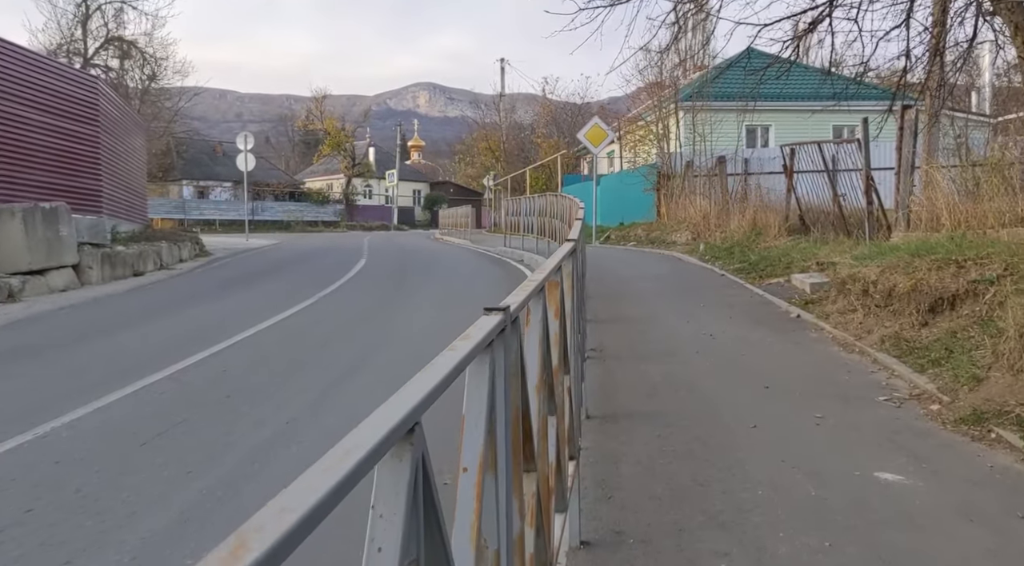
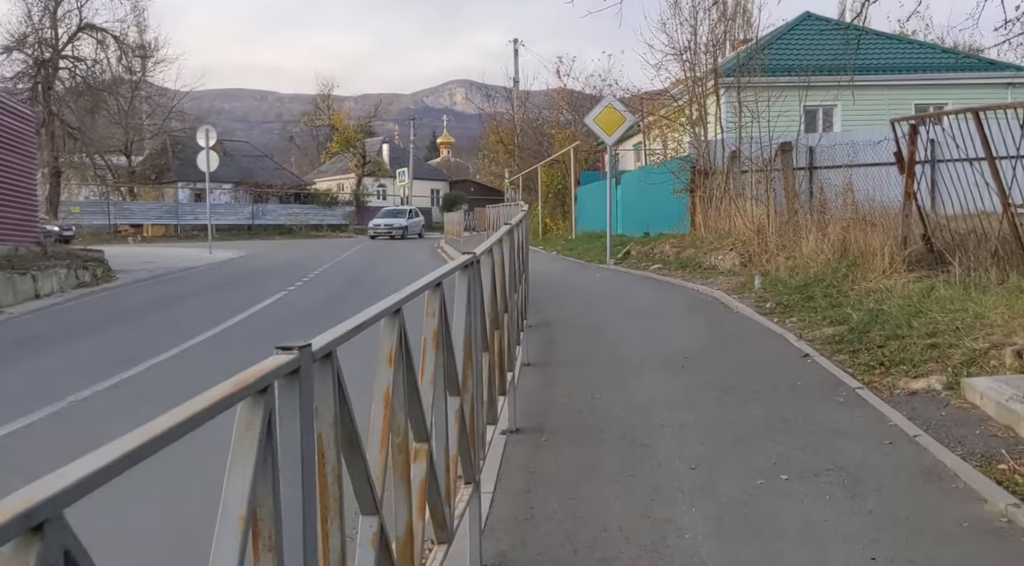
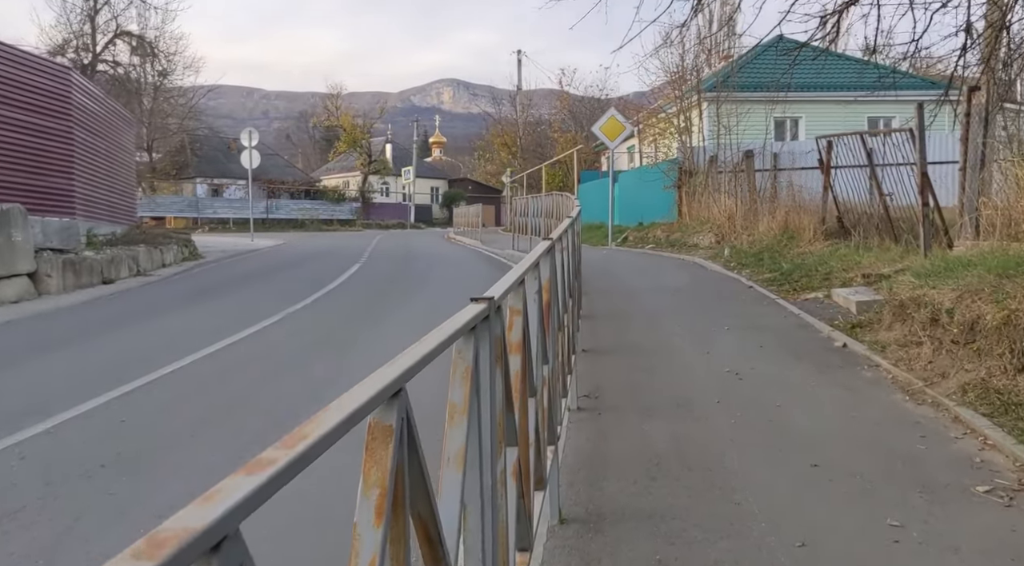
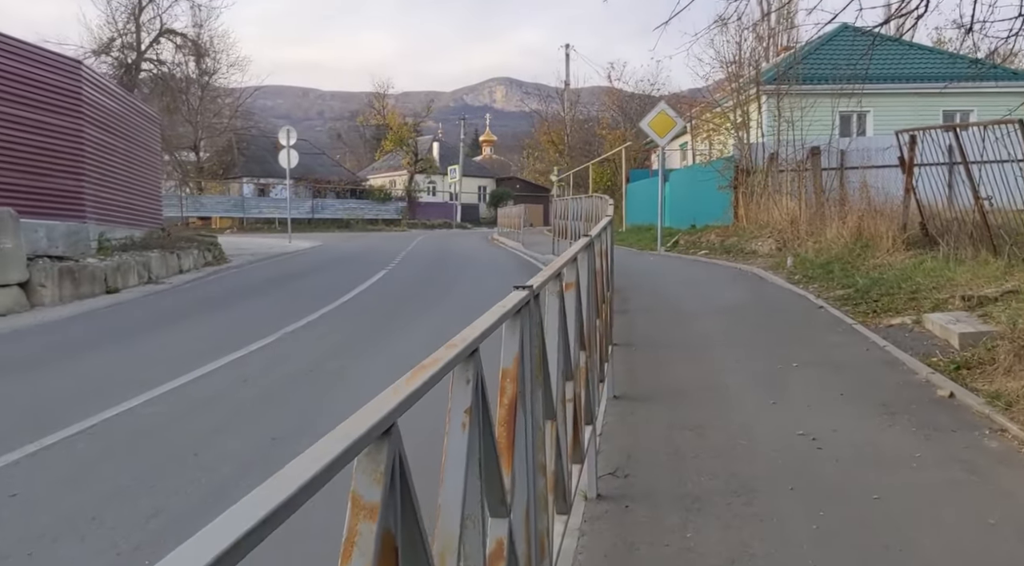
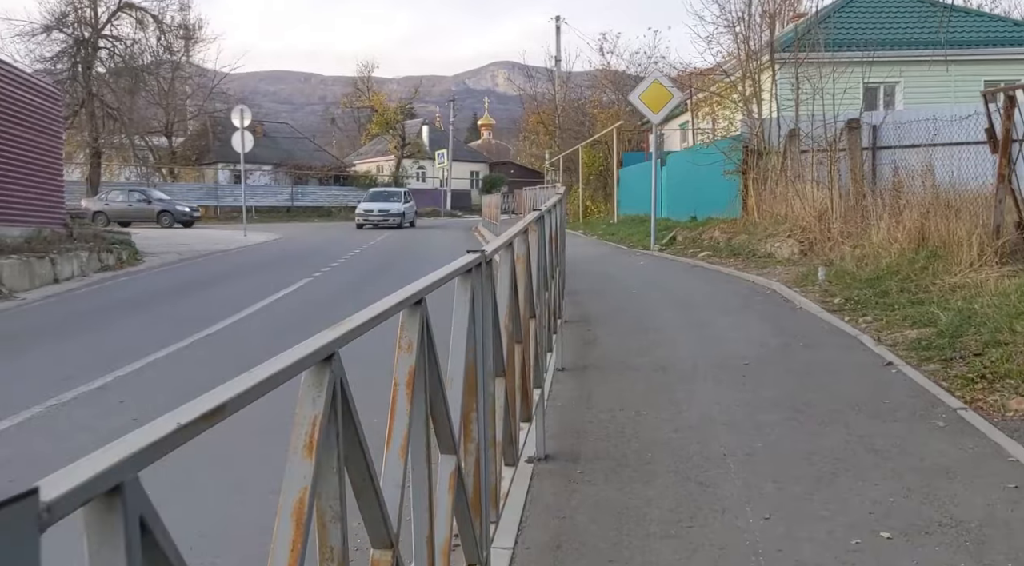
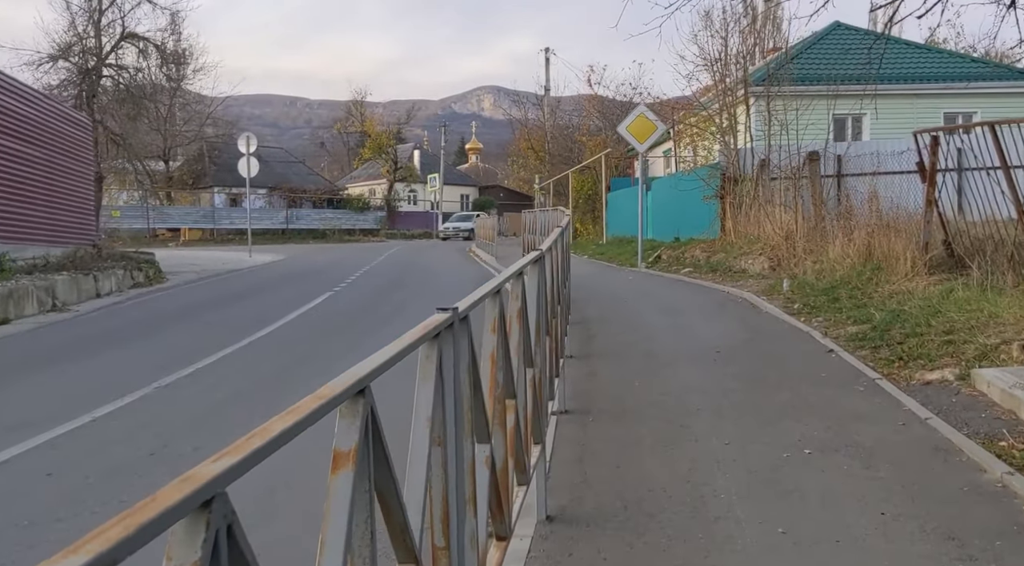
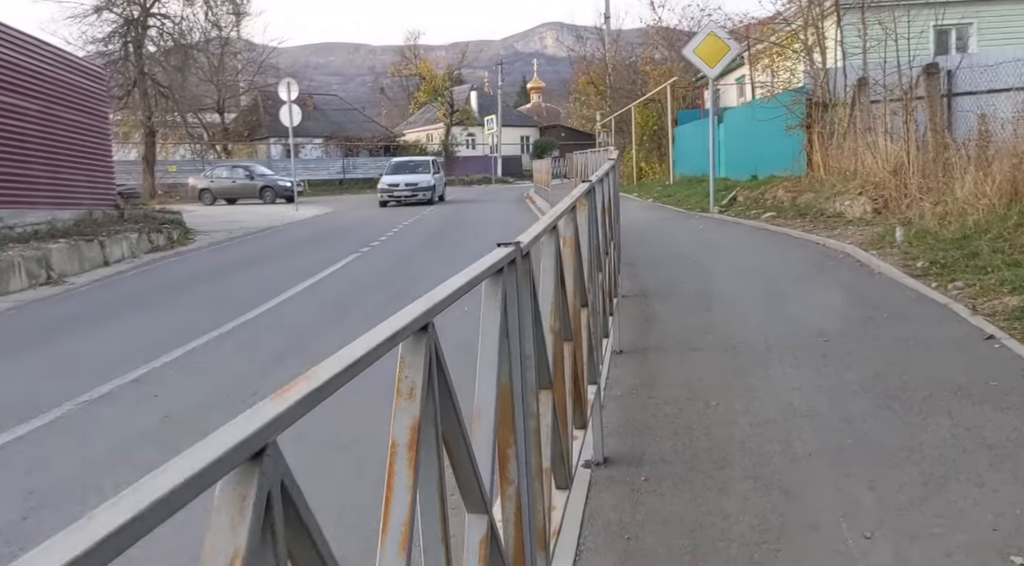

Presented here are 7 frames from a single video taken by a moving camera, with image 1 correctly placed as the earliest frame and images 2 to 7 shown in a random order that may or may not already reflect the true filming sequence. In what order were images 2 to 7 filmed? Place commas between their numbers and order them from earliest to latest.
3, 4, 6, 2, 5, 7
